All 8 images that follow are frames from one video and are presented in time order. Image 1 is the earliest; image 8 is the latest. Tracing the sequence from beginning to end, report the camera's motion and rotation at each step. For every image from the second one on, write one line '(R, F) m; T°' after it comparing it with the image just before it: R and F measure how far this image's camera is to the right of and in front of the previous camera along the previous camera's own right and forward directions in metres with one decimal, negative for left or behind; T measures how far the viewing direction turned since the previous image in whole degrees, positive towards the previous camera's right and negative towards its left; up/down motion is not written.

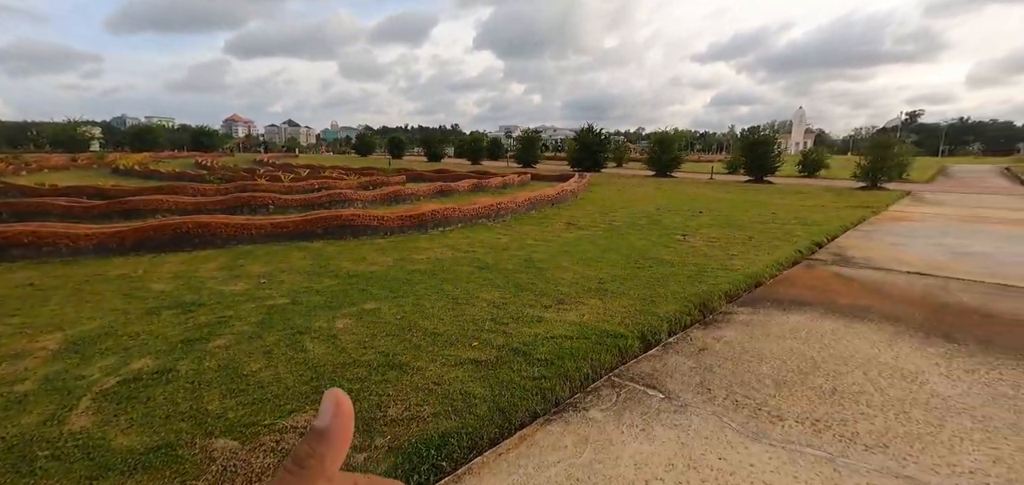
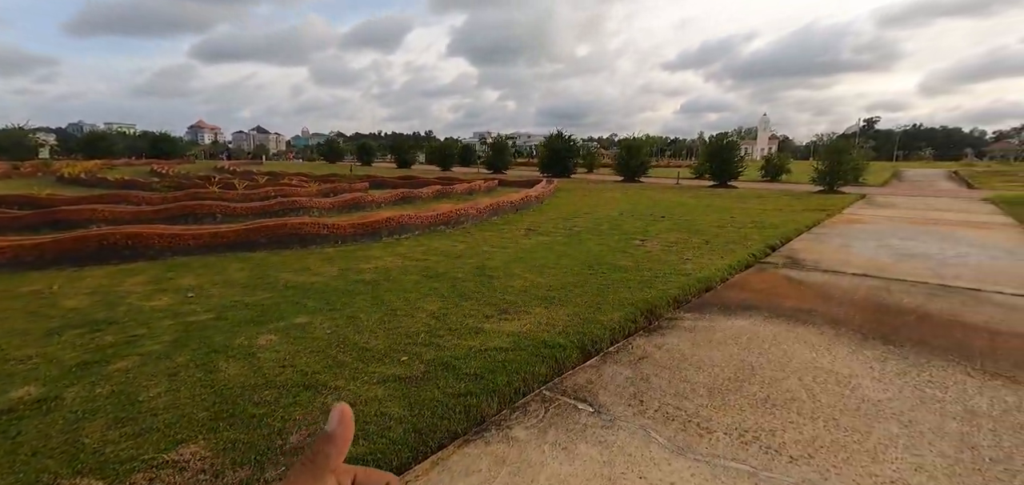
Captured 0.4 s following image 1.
(+0.2, +0.1) m; +3°
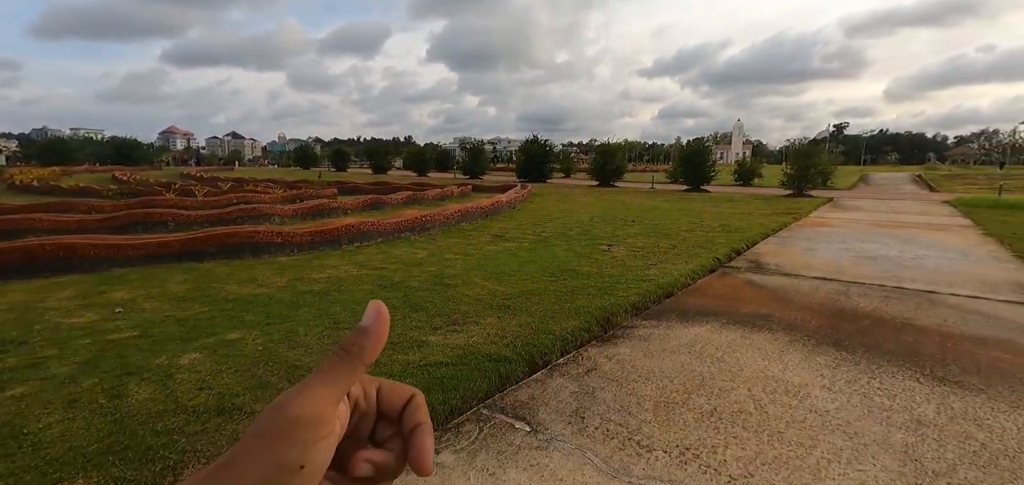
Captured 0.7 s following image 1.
(+0.2, +0.1) m; +2°
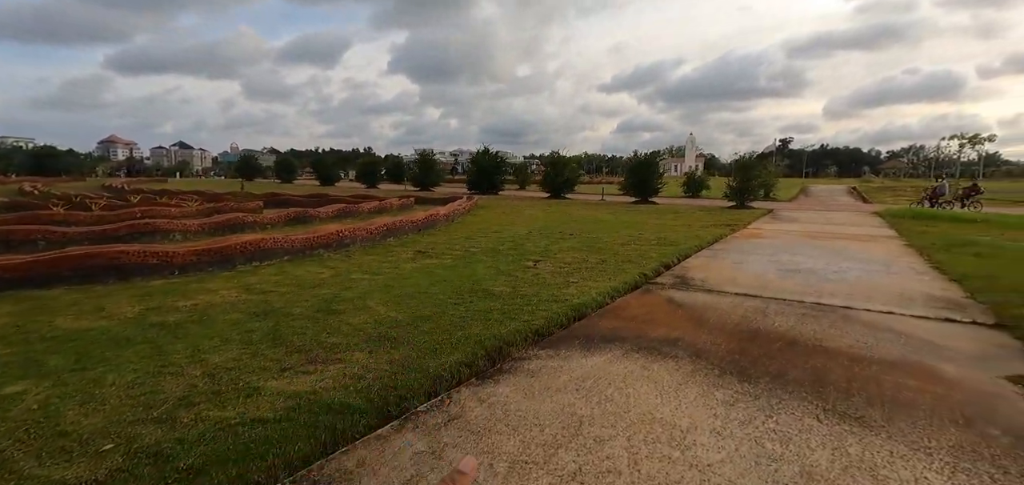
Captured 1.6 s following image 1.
(+0.5, +0.4) m; +5°
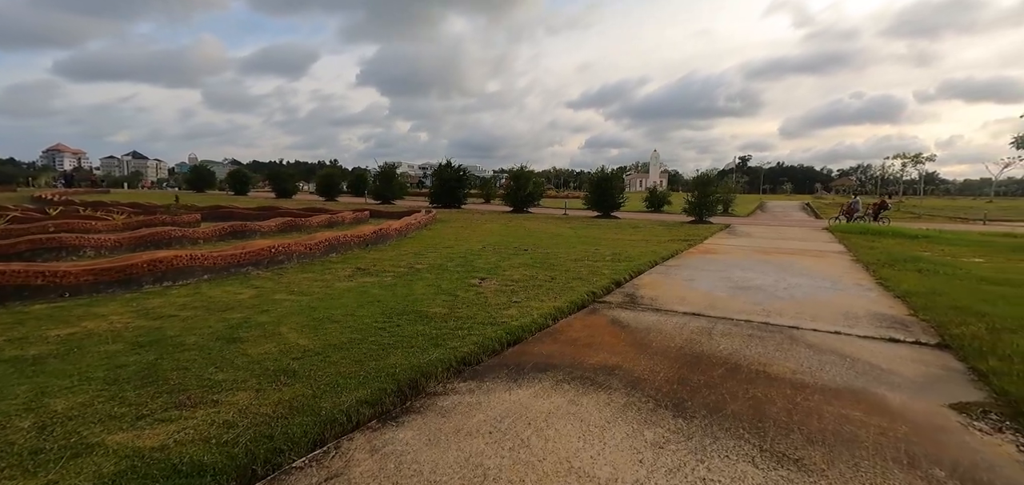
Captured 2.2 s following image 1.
(+0.3, +0.3) m; +4°
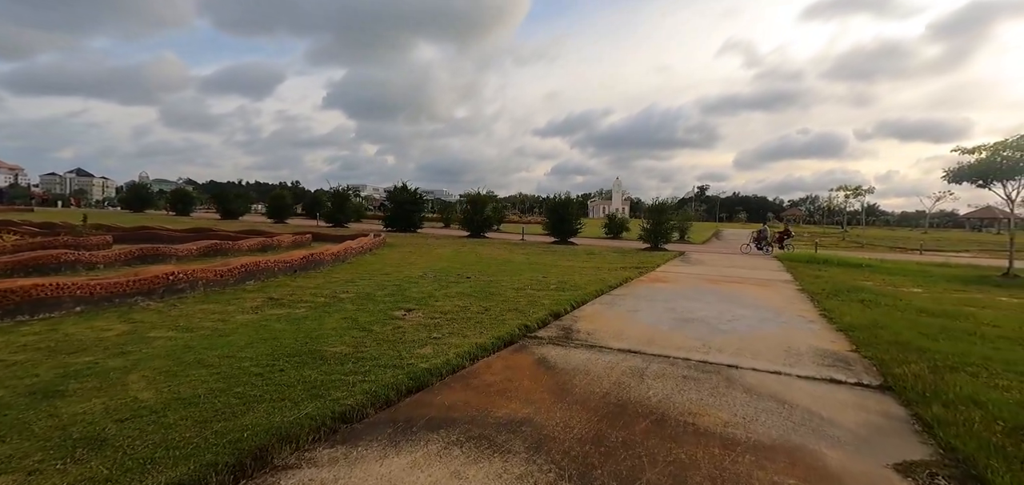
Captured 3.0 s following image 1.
(+0.4, +0.5) m; +4°
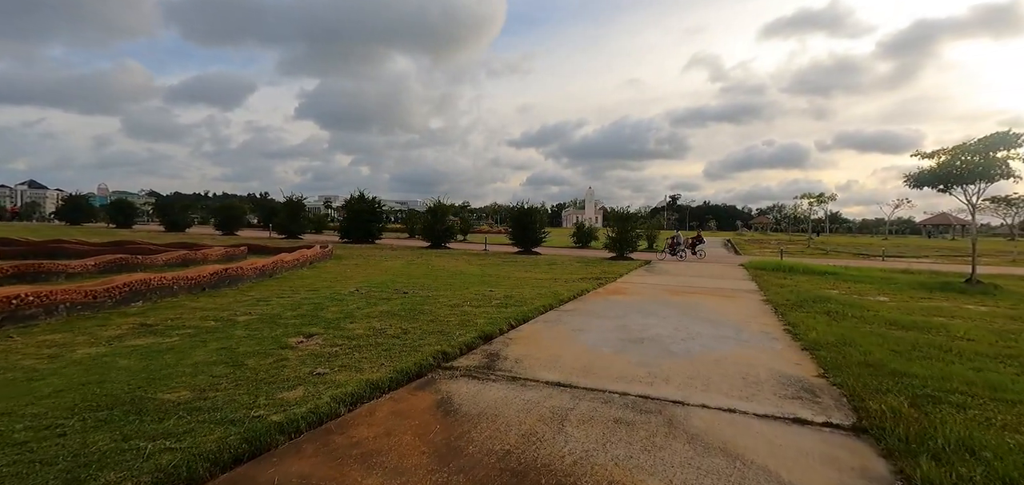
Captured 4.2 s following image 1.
(+0.6, +0.8) m; +3°
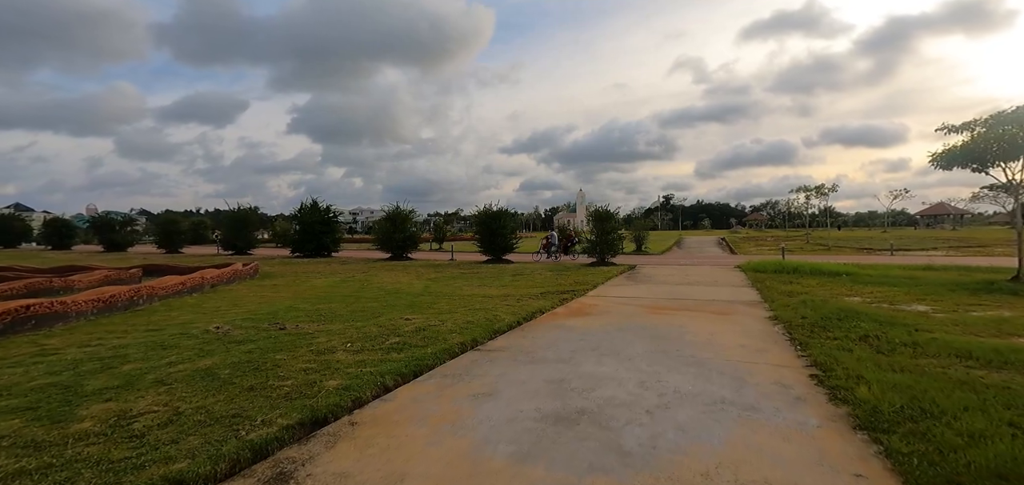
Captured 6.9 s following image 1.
(+1.0, +2.2) m; +1°
